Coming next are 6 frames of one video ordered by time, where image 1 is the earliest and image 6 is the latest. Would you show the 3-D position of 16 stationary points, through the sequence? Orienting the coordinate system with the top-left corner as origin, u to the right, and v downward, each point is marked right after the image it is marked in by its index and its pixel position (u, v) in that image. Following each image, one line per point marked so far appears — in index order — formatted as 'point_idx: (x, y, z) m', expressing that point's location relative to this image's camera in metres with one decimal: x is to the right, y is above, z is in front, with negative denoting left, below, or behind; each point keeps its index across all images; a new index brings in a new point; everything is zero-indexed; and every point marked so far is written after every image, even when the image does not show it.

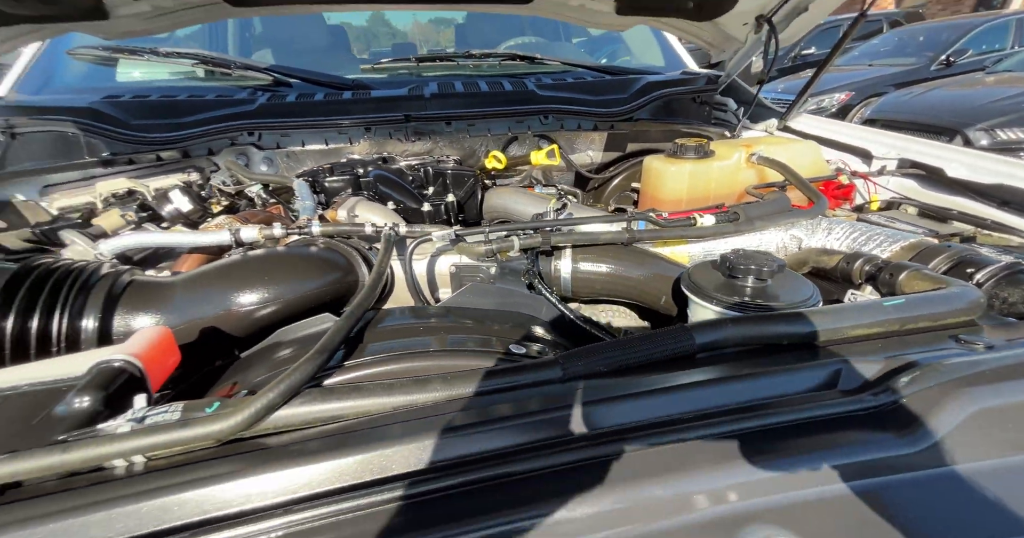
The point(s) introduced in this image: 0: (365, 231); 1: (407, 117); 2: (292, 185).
0: (-0.2, 0.0, +0.5) m
1: (-0.2, +0.2, +0.7) m
2: (-0.3, +0.1, +0.6) m
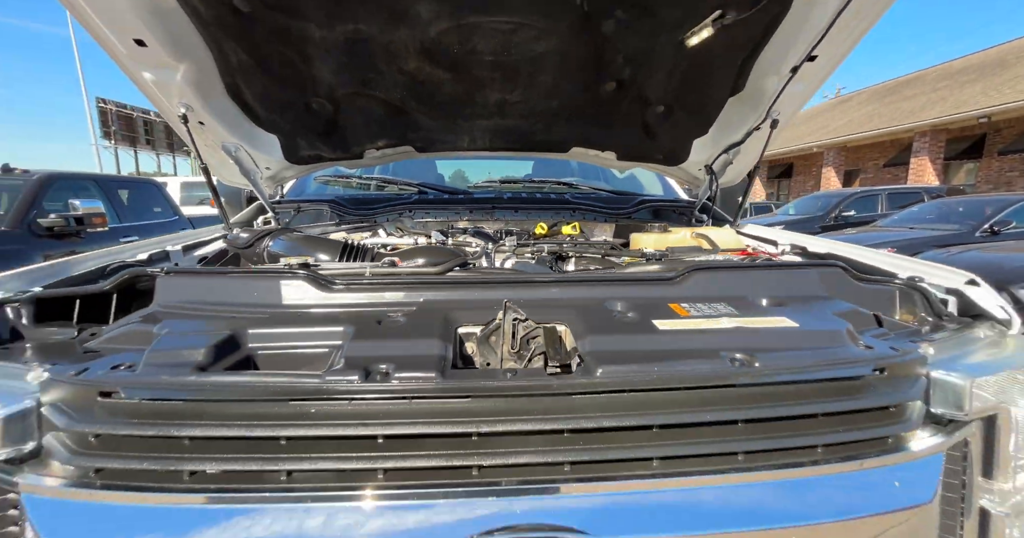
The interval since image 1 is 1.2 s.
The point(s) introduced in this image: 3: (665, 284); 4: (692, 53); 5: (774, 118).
0: (-0.1, +0.1, +1.2) m
1: (-0.1, +0.2, +1.4) m
2: (-0.2, +0.1, +1.3) m
3: (+0.3, 0.0, +0.8) m
4: (+0.5, +0.6, +1.1) m
5: (+0.8, +0.5, +1.3) m
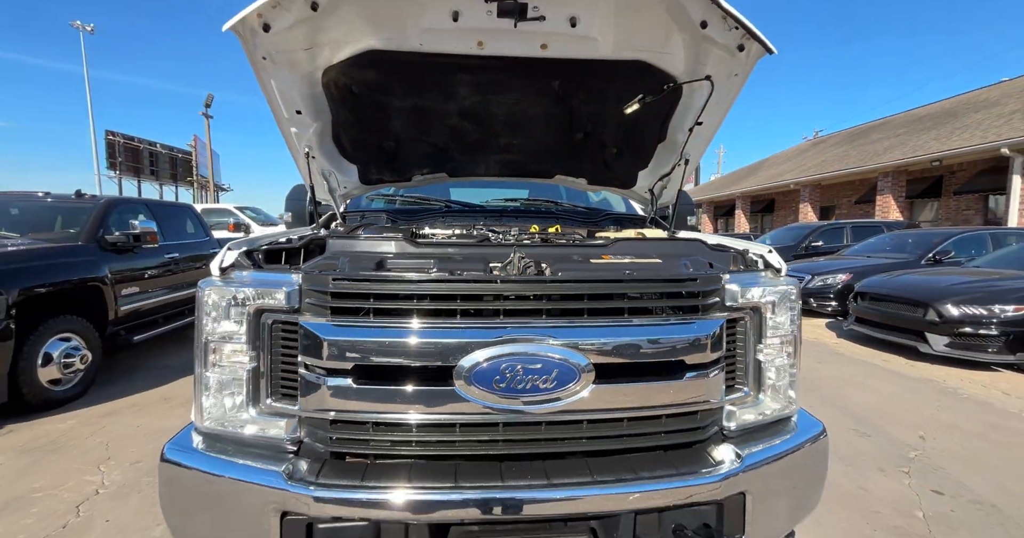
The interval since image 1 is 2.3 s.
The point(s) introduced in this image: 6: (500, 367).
0: (-0.1, +0.2, +1.9) m
1: (-0.1, +0.3, +2.1) m
2: (-0.2, +0.2, +2.0) m
3: (+0.3, +0.1, +1.5) m
4: (+0.5, +0.7, +1.9) m
5: (+0.8, +0.5, +2.0) m
6: (0.0, -0.3, +1.1) m
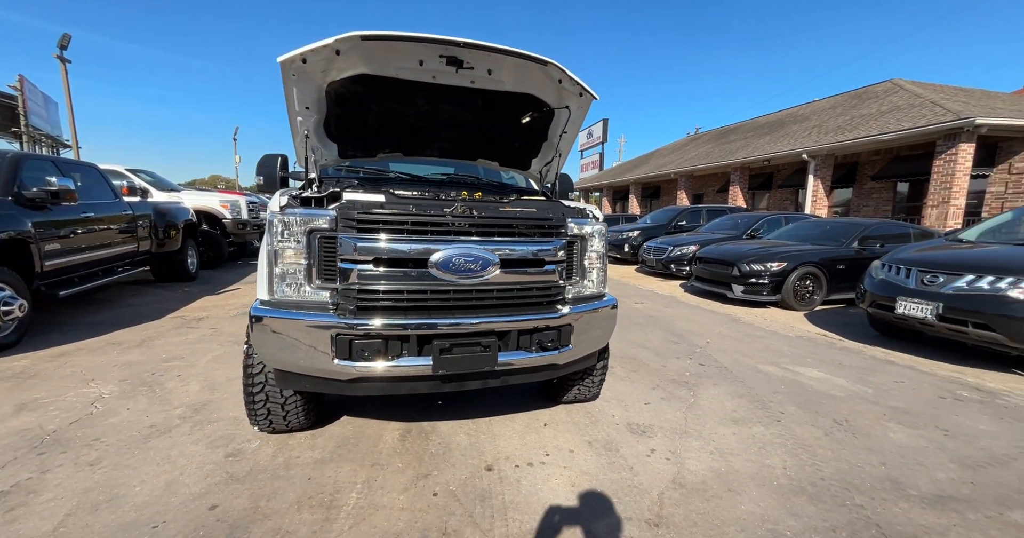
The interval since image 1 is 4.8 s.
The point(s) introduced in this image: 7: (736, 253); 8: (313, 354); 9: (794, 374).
0: (-0.5, +0.5, +2.9) m
1: (-0.5, +0.6, +3.1) m
2: (-0.7, +0.5, +2.9) m
3: (0.0, +0.4, +2.6) m
4: (+0.1, +1.0, +3.0) m
5: (+0.4, +0.9, +3.2) m
6: (-0.3, 0.0, +2.2) m
7: (+3.5, +0.3, +6.7) m
8: (-1.0, -0.4, +2.1) m
9: (+2.5, -1.0, +3.9) m
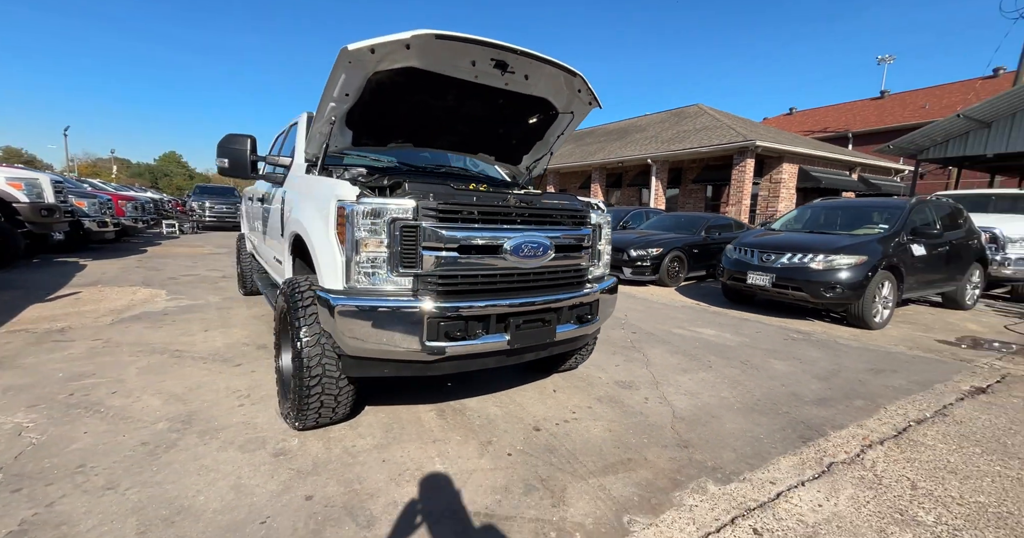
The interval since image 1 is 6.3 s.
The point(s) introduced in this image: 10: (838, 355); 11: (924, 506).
0: (-0.5, +0.6, +3.0) m
1: (-0.5, +0.7, +3.2) m
2: (-0.6, +0.6, +3.0) m
3: (+0.1, +0.5, +3.0) m
4: (+0.1, +1.1, +3.3) m
5: (+0.3, +1.0, +3.6) m
6: (0.0, +0.1, +2.4) m
7: (+2.1, +0.5, +8.0) m
8: (-0.6, -0.4, +2.2) m
9: (+2.2, -0.8, +5.0) m
10: (+3.6, -0.9, +4.7) m
11: (+2.1, -1.2, +2.2) m
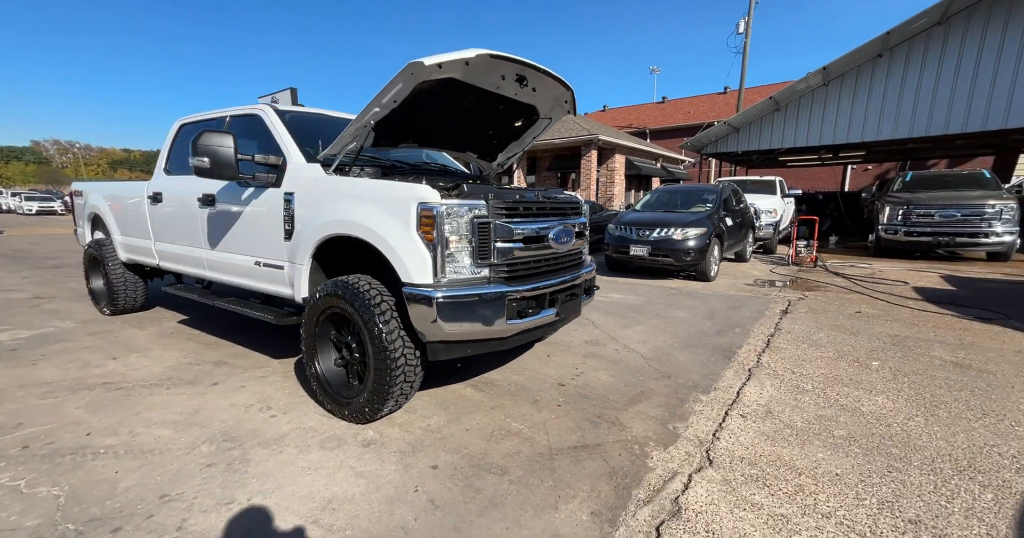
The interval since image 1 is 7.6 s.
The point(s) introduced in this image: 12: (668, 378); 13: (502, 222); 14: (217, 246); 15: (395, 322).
0: (-0.4, +0.7, +3.3) m
1: (-0.6, +0.8, +3.5) m
2: (-0.6, +0.7, +3.3) m
3: (+0.1, +0.6, +3.4) m
4: (0.0, +1.2, +3.7) m
5: (0.0, +1.1, +4.1) m
6: (+0.3, +0.2, +2.9) m
7: (+0.2, +0.9, +8.9) m
8: (-0.2, -0.3, +2.5) m
9: (+1.4, -0.4, +6.1) m
10: (+2.8, -0.5, +6.3) m
11: (+2.4, -0.9, +3.5) m
12: (+1.2, -0.9, +3.4) m
13: (-0.1, +0.3, +2.6) m
14: (-2.5, +0.2, +3.6) m
15: (-0.7, -0.3, +2.5) m
